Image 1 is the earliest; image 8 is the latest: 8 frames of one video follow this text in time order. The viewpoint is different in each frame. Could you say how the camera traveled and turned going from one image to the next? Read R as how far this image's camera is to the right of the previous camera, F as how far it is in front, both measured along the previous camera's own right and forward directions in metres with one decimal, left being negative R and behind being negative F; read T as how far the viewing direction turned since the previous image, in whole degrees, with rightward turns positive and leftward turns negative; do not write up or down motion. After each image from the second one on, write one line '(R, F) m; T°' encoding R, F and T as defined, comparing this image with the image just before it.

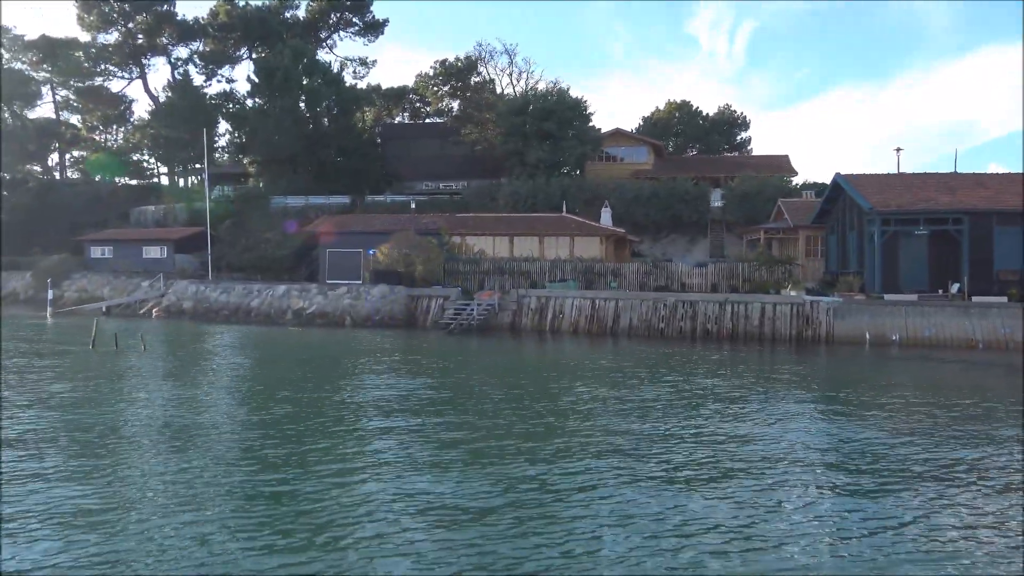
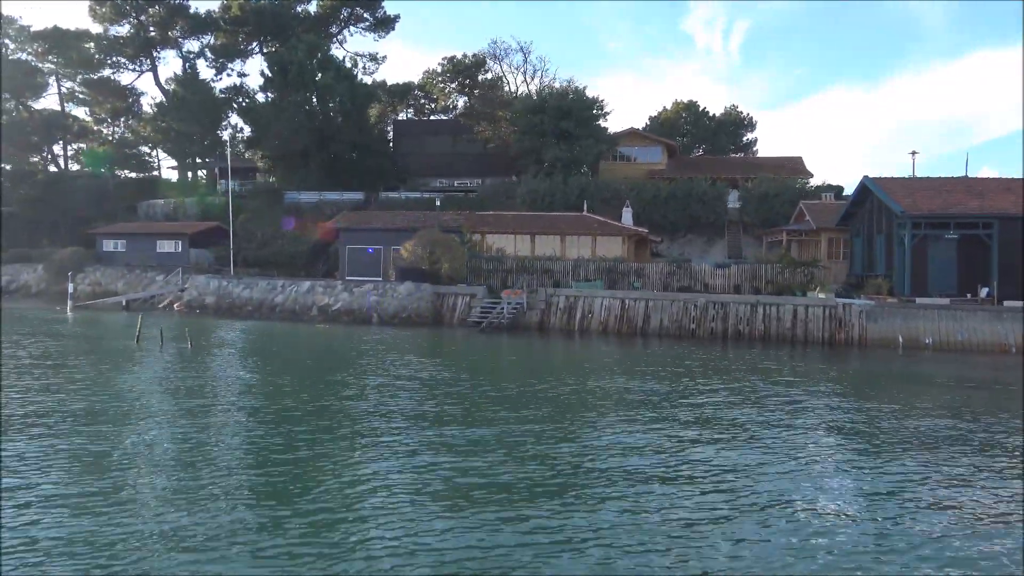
(-1.2, 0.0) m; 0°
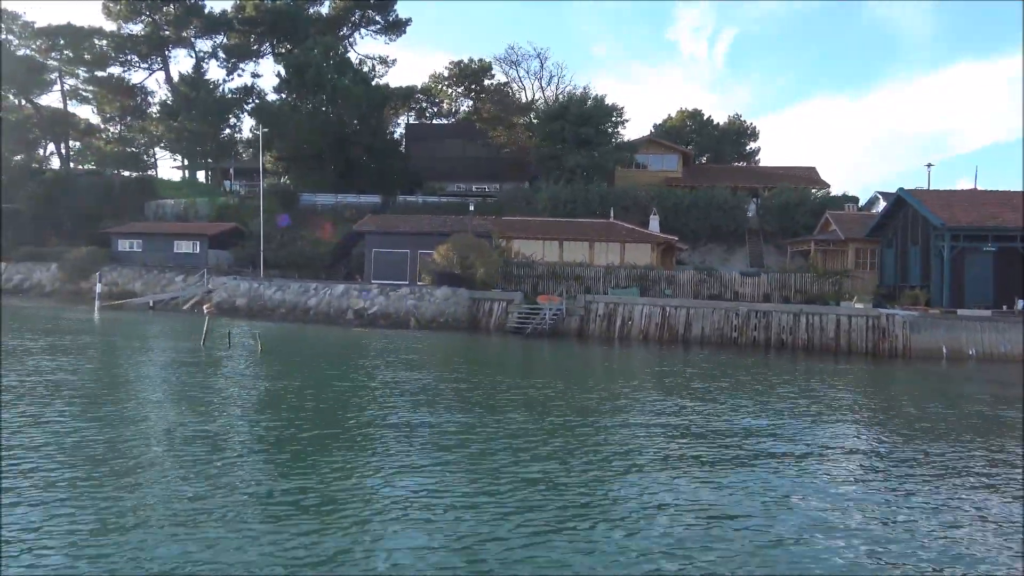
(-1.9, 0.0) m; +1°
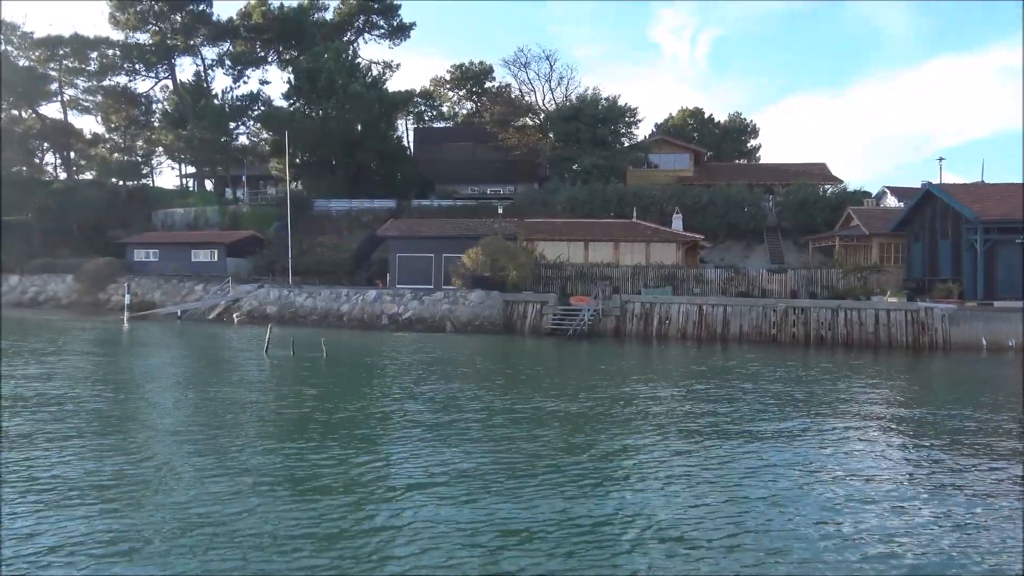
(-1.6, -0.1) m; +1°
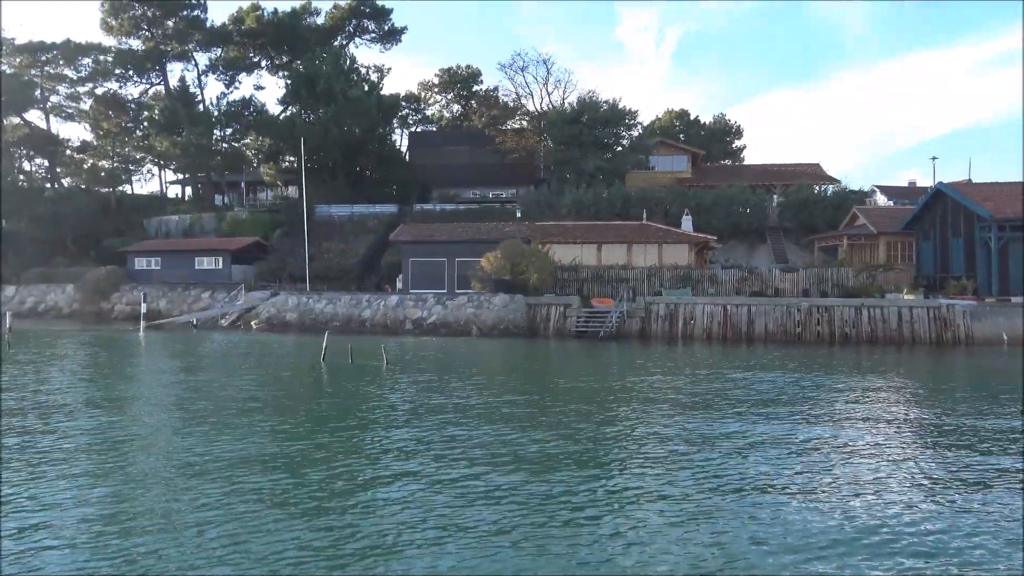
(-1.9, -0.2) m; +2°
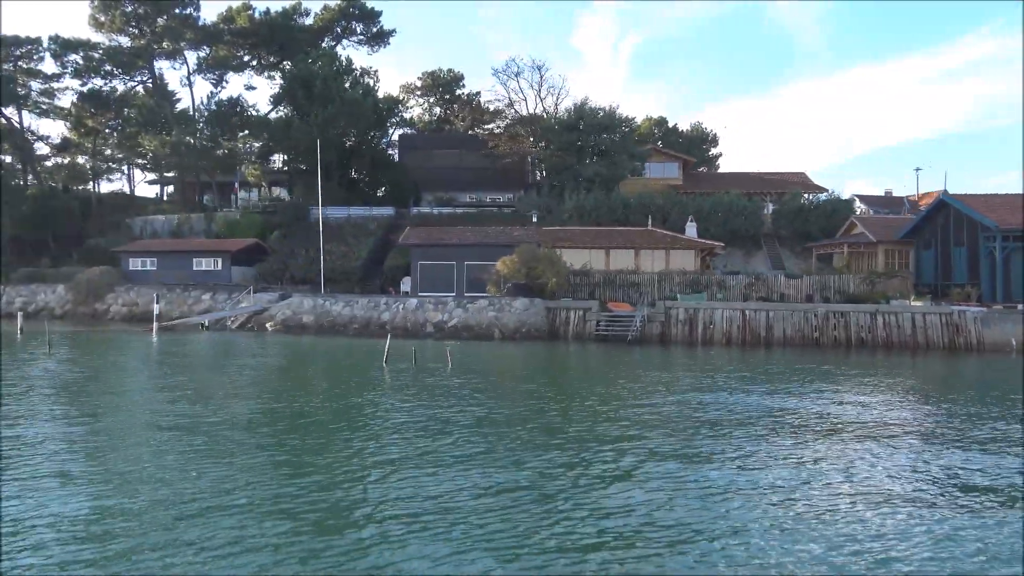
(-2.3, -0.3) m; +3°
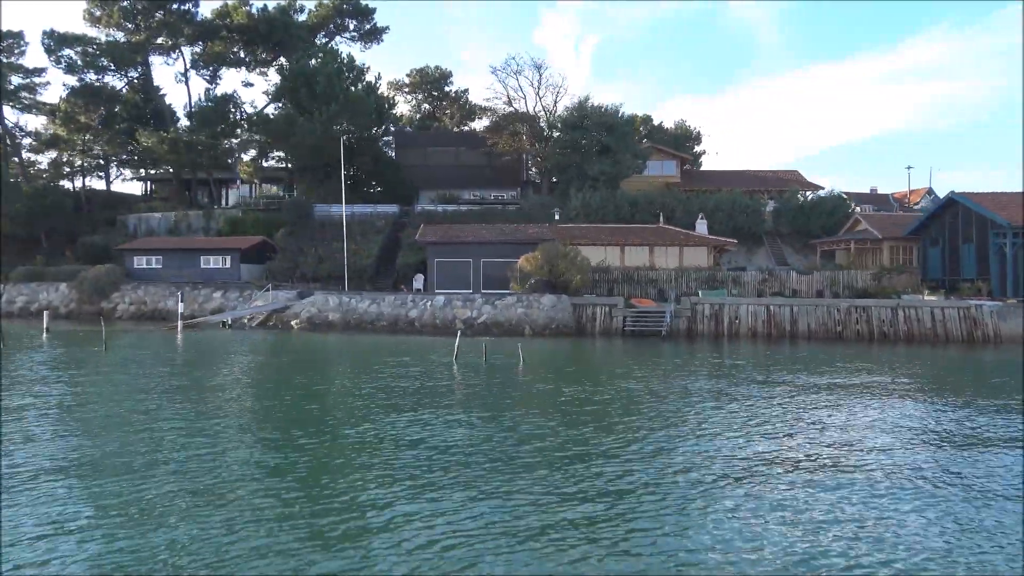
(-2.4, -0.4) m; +2°
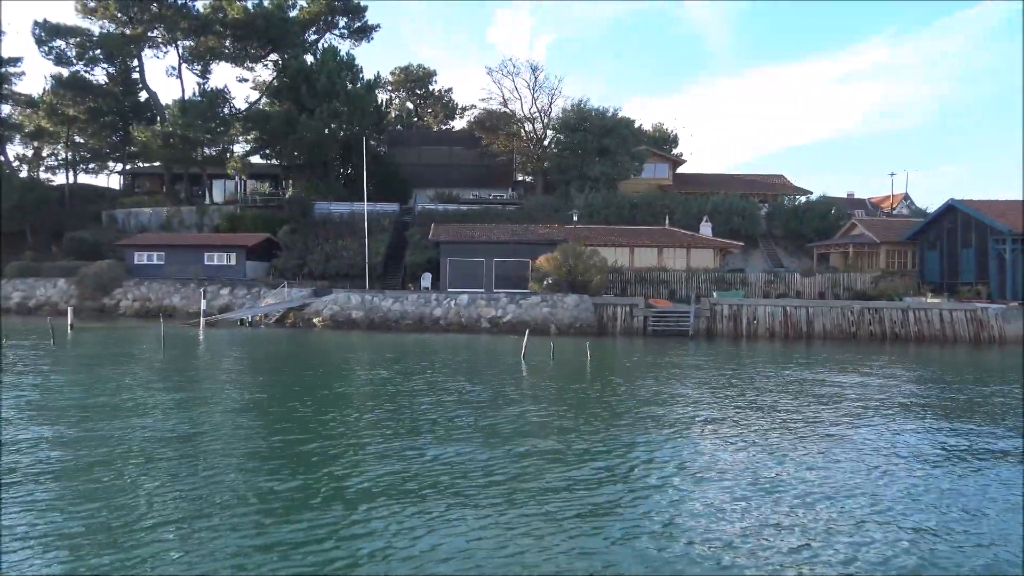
(-2.6, -0.5) m; +3°
